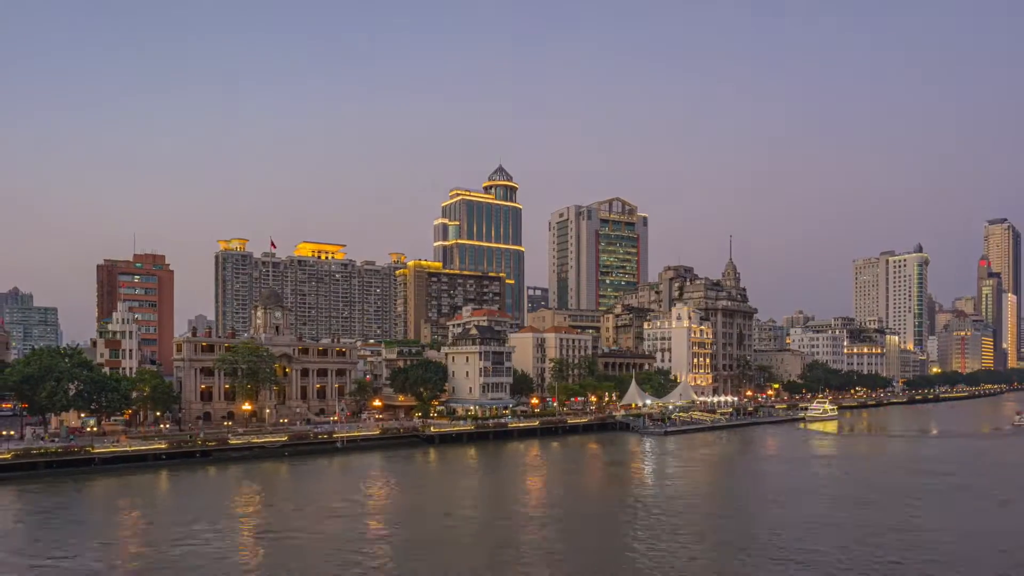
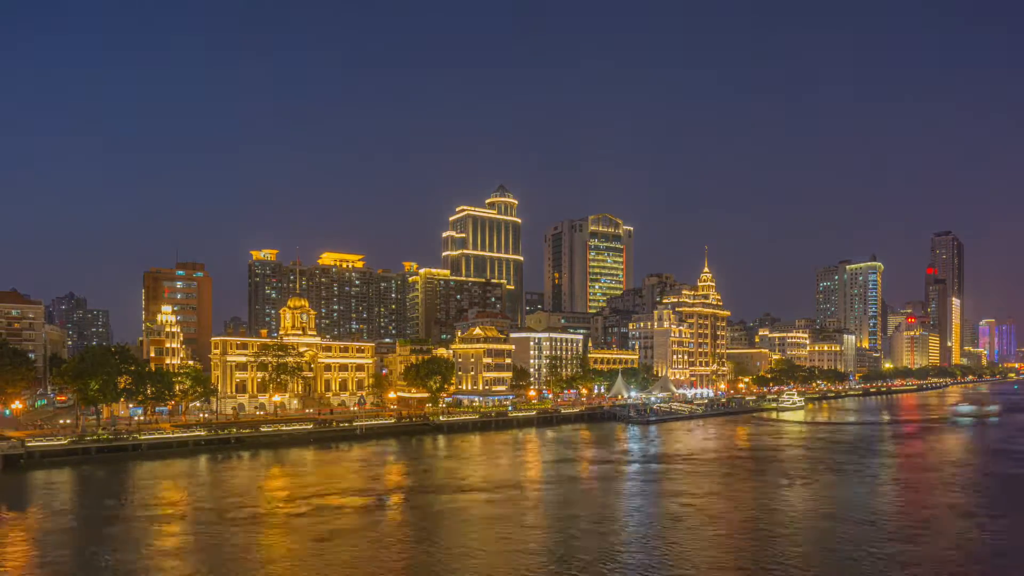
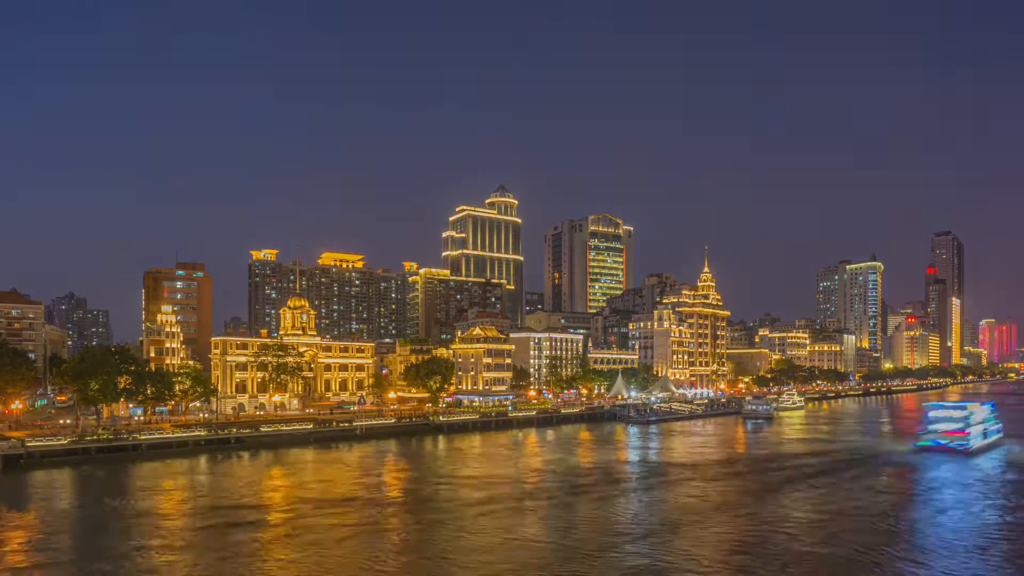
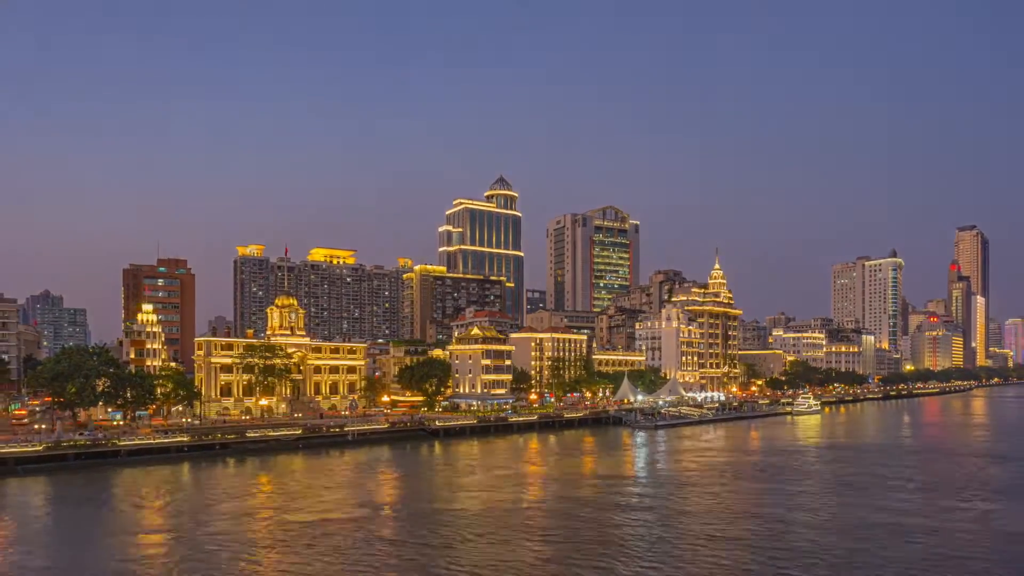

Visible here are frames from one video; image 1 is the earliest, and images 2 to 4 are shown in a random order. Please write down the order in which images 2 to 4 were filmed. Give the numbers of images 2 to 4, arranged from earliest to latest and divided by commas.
4, 3, 2
